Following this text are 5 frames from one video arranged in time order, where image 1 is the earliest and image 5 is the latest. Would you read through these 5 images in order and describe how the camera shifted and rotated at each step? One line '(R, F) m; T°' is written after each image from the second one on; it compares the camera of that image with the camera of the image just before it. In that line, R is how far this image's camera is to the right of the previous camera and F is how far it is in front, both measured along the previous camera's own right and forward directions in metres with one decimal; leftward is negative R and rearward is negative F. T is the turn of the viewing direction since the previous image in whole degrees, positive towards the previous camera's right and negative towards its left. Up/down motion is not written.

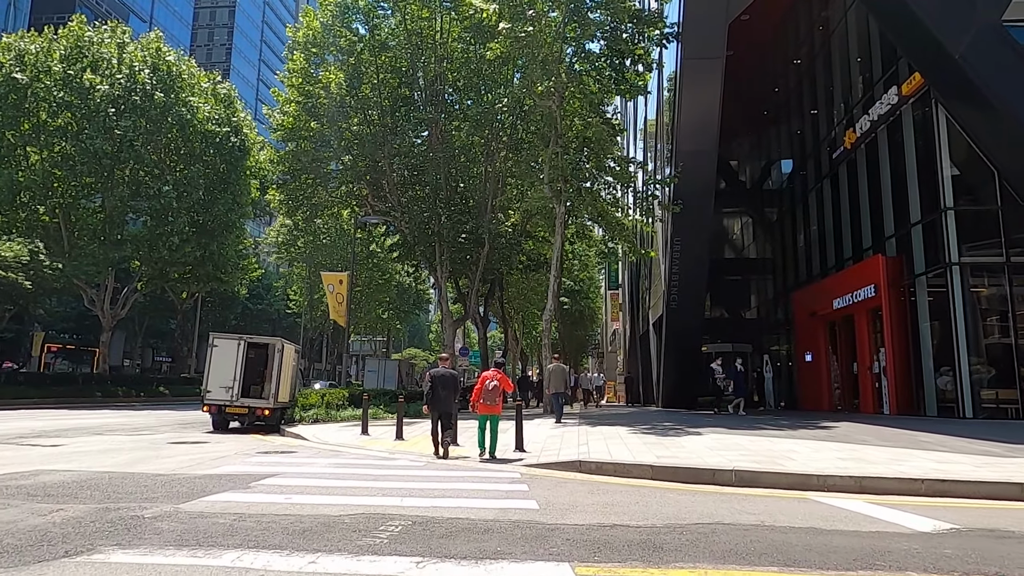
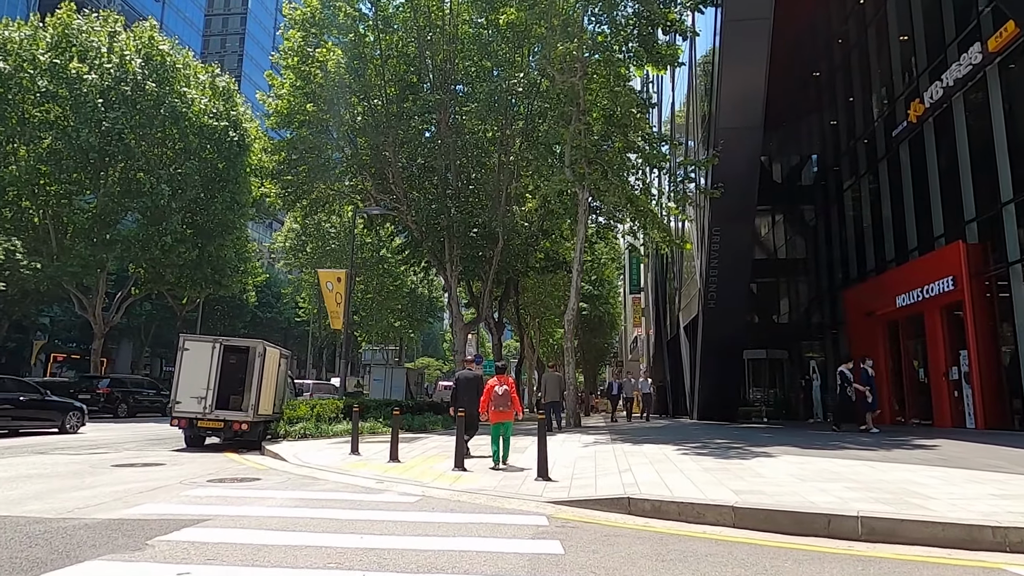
(-0.1, +2.7) m; -1°
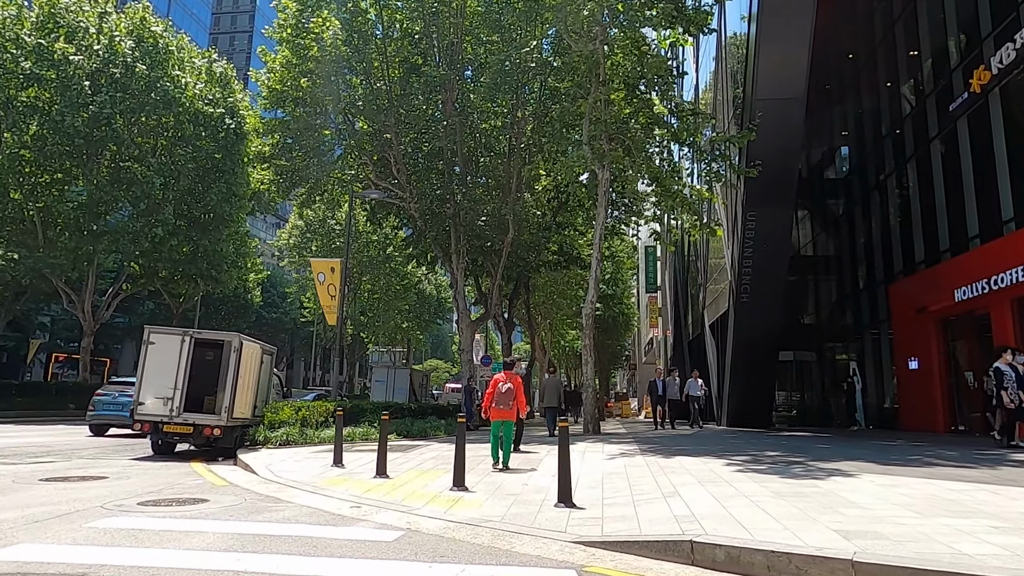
(0.0, +2.1) m; -1°
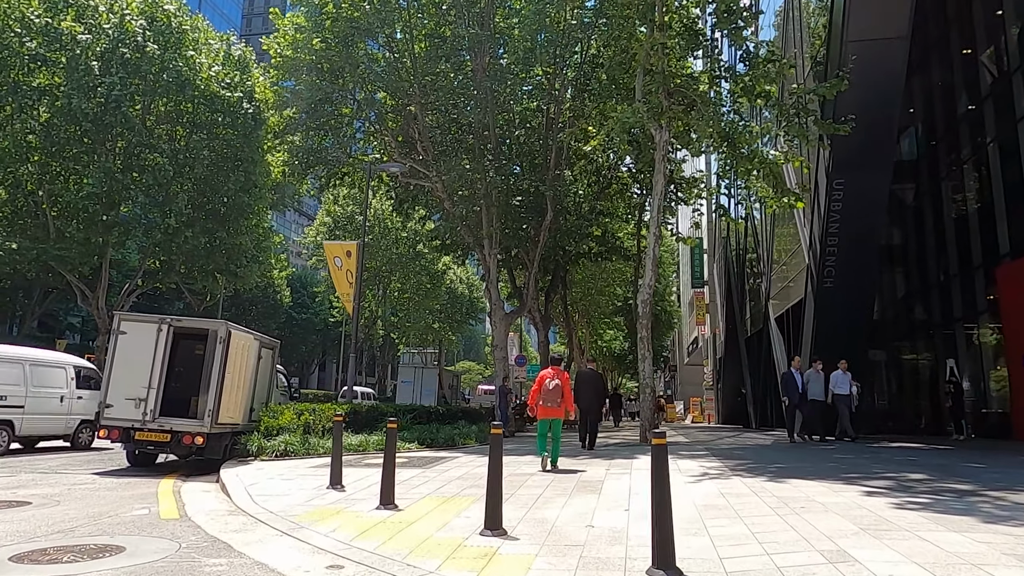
(-0.2, +2.7) m; -3°
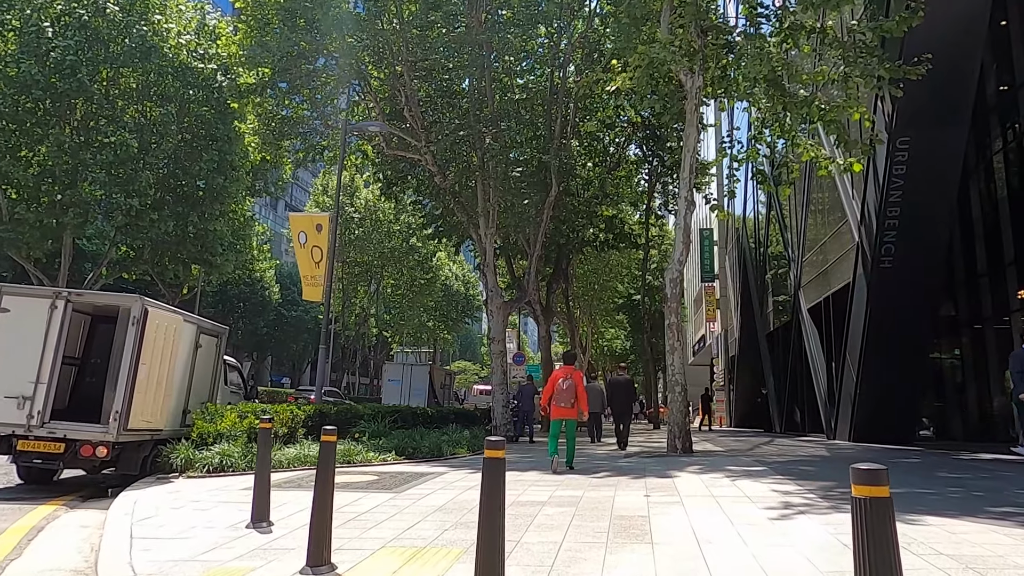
(-0.1, +2.6) m; 0°
